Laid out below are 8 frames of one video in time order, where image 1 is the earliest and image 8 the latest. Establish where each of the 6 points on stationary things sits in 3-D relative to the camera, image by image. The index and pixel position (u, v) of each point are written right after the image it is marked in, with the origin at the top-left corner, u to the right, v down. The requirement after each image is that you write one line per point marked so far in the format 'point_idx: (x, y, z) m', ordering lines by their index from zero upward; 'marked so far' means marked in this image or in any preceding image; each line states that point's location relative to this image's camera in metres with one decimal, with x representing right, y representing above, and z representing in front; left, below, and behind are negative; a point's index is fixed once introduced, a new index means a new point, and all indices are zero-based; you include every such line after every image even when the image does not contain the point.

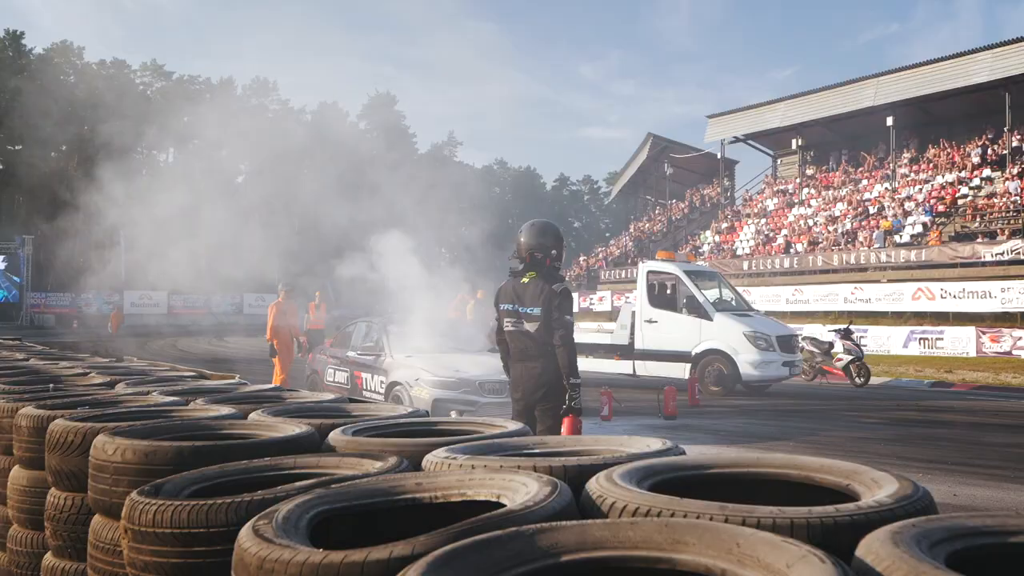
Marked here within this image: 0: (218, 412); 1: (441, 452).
0: (-1.4, -0.6, +6.8) m
1: (-0.2, -0.6, +5.1) m
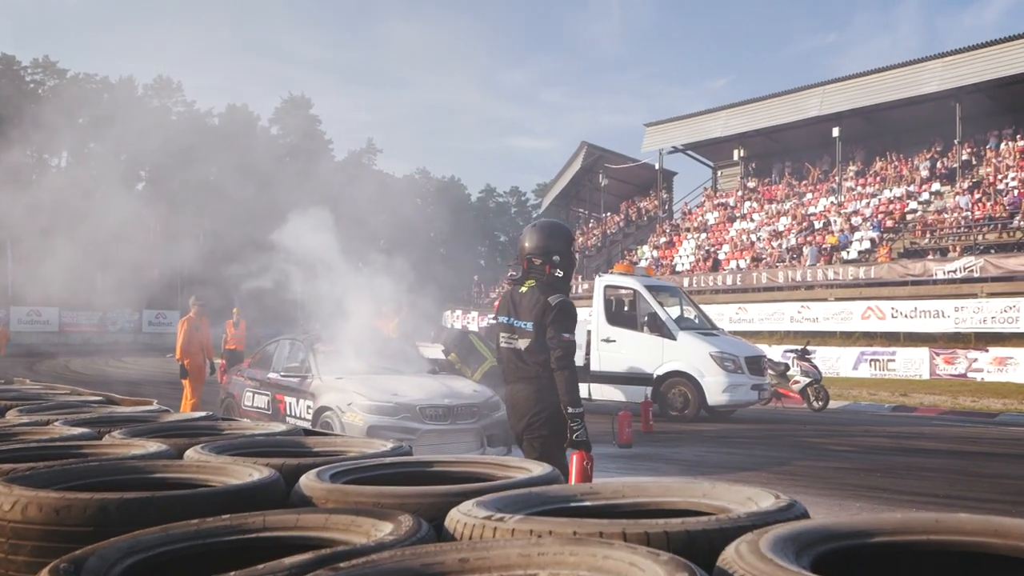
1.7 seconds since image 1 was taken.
0: (-1.4, -0.6, +5.4) m
1: (-0.1, -0.6, +3.8) m
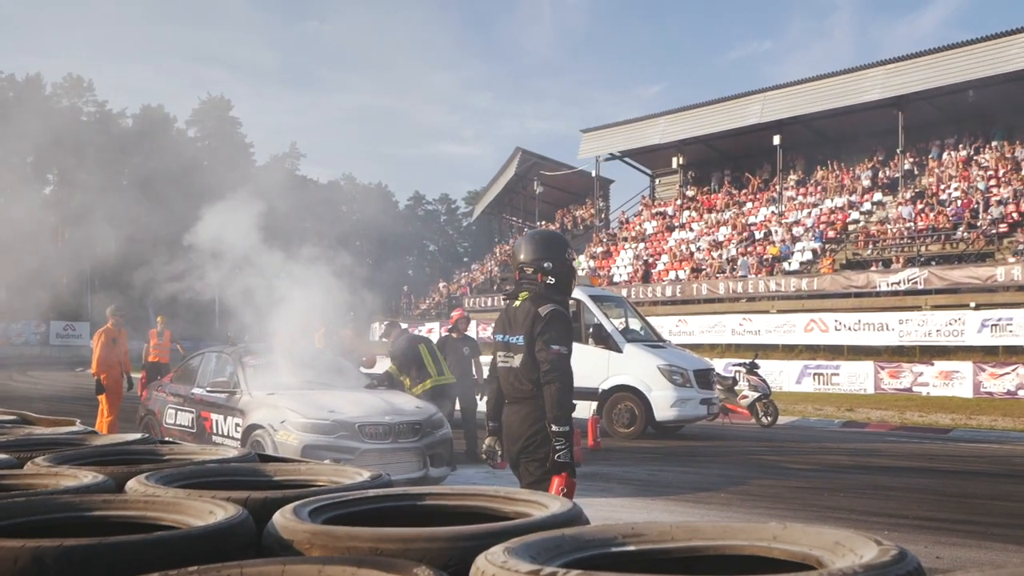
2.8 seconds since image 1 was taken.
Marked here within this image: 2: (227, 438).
0: (-1.4, -0.6, +4.5) m
1: (0.0, -0.6, +3.1) m
2: (-2.2, -1.2, +11.3) m
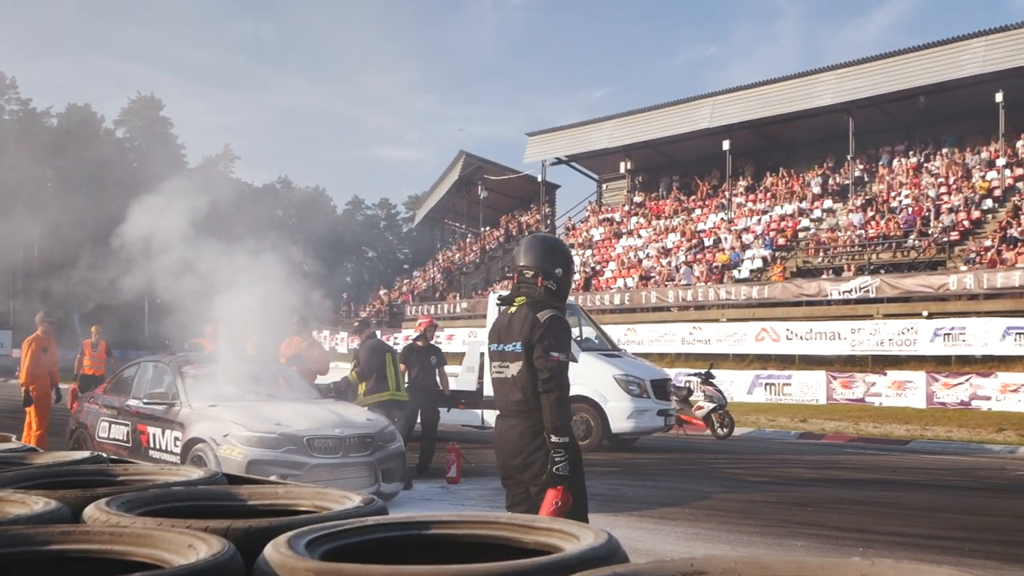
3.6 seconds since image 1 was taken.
0: (-1.3, -0.6, +3.9) m
1: (+0.1, -0.6, +2.5) m
2: (-2.5, -1.2, +10.6) m
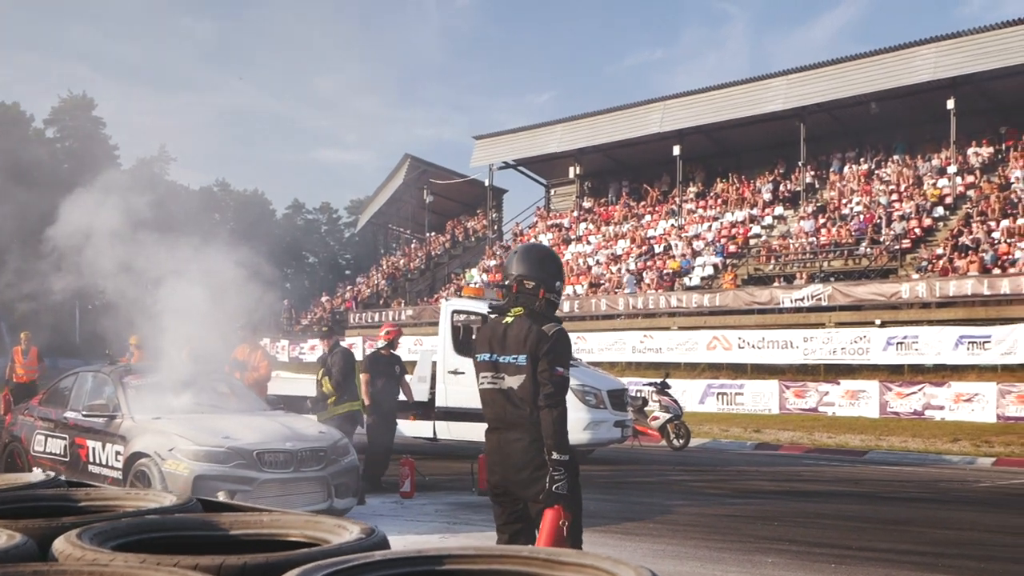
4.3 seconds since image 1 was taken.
0: (-1.3, -0.6, +3.5) m
1: (+0.2, -0.6, +2.1) m
2: (-2.8, -1.2, +10.1) m
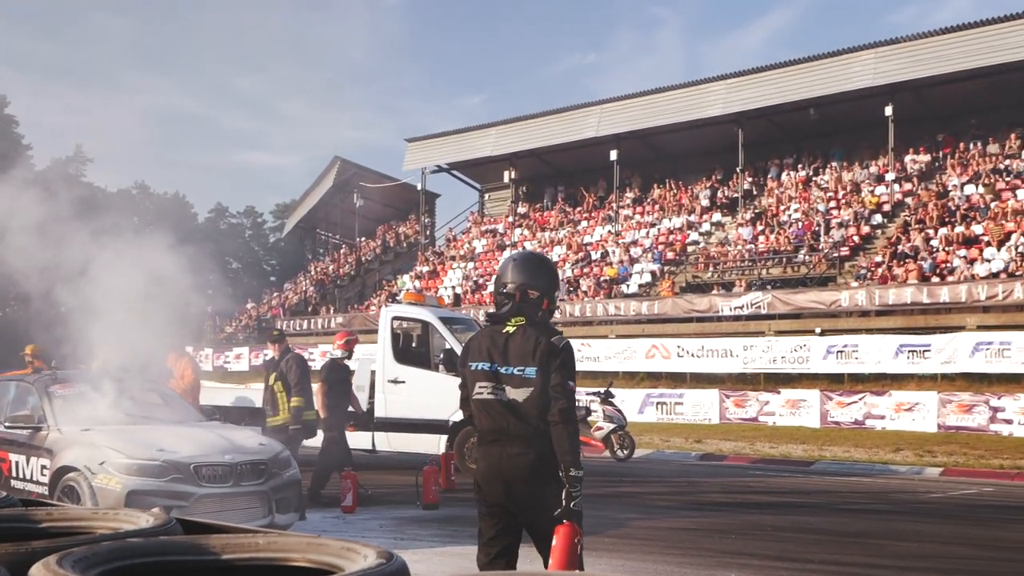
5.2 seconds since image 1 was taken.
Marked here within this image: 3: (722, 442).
0: (-1.1, -0.6, +2.9) m
1: (+0.4, -0.5, +1.7) m
2: (-3.1, -1.3, +9.4) m
3: (+2.1, -1.6, +15.1) m
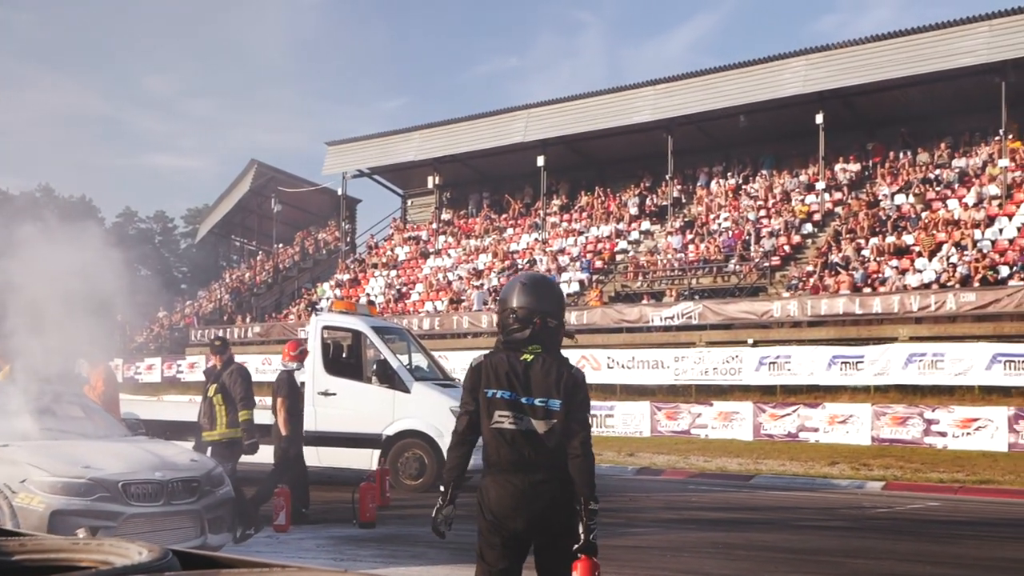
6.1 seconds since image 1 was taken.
0: (-0.9, -0.5, +2.3) m
1: (+0.7, -0.5, +1.2) m
2: (-3.4, -1.3, +8.6) m
3: (+1.4, -1.7, +14.7) m
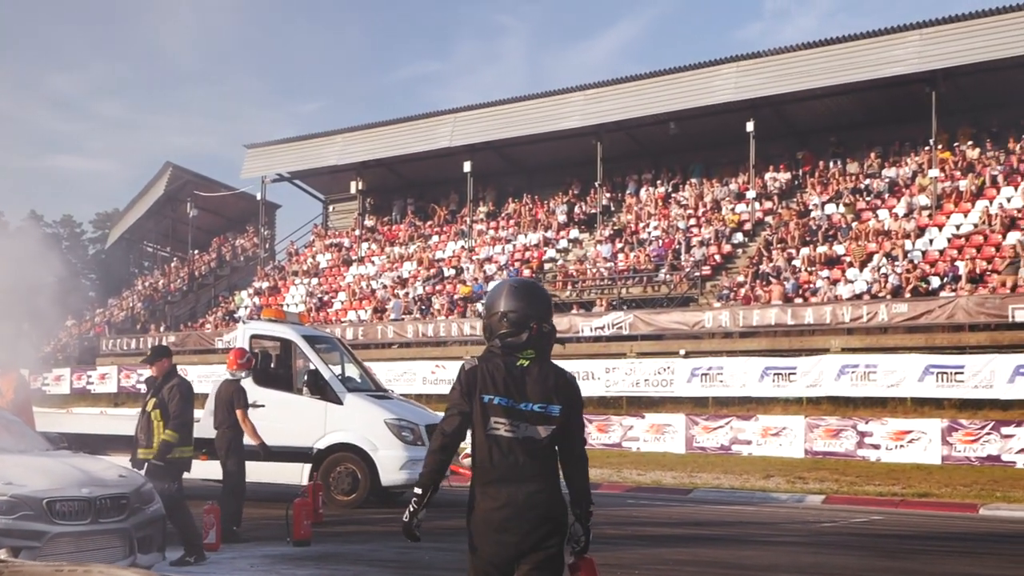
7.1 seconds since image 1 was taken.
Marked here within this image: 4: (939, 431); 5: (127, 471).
0: (-0.7, -0.5, +1.8) m
1: (+1.0, -0.4, +0.8) m
2: (-3.7, -1.3, +7.9) m
3: (+0.7, -1.8, +14.3) m
4: (+4.7, -1.6, +16.0) m
5: (-2.3, -1.1, +8.6) m
